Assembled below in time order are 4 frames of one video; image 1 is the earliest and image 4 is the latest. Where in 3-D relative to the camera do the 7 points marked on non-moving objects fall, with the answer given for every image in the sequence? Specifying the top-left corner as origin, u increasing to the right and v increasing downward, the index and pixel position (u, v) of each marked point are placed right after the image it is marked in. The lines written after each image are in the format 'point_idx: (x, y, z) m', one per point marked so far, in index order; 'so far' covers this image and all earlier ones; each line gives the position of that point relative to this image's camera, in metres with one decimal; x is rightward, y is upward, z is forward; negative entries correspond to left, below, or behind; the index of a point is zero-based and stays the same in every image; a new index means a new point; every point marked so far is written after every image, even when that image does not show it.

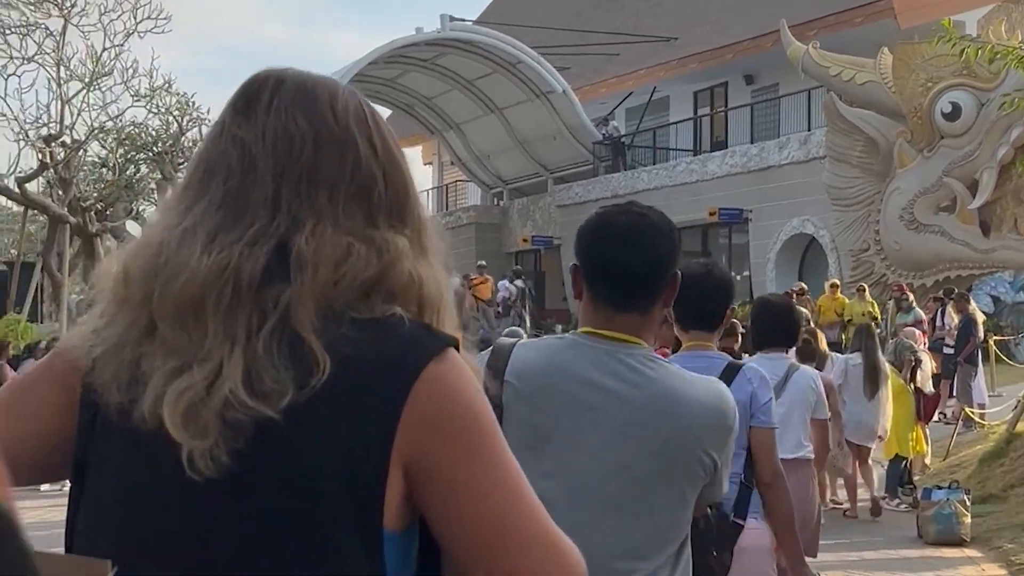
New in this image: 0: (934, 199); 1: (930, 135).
0: (+6.1, +1.3, +19.1) m
1: (+6.1, +2.2, +19.1) m
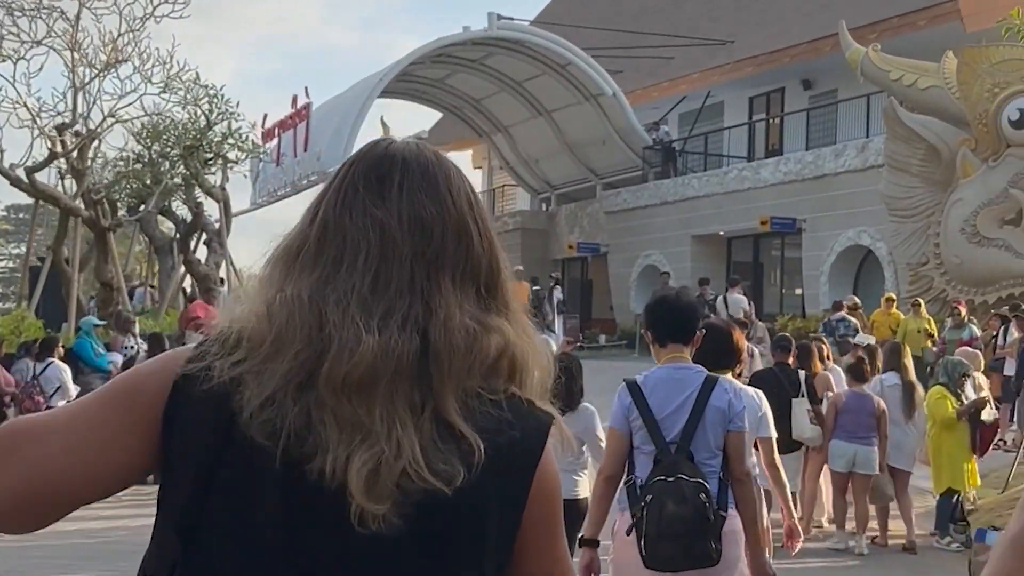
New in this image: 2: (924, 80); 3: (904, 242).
0: (+6.7, +1.1, +18.0) m
1: (+6.7, +2.0, +18.0) m
2: (+6.0, +3.0, +19.0) m
3: (+5.8, +0.7, +19.4) m
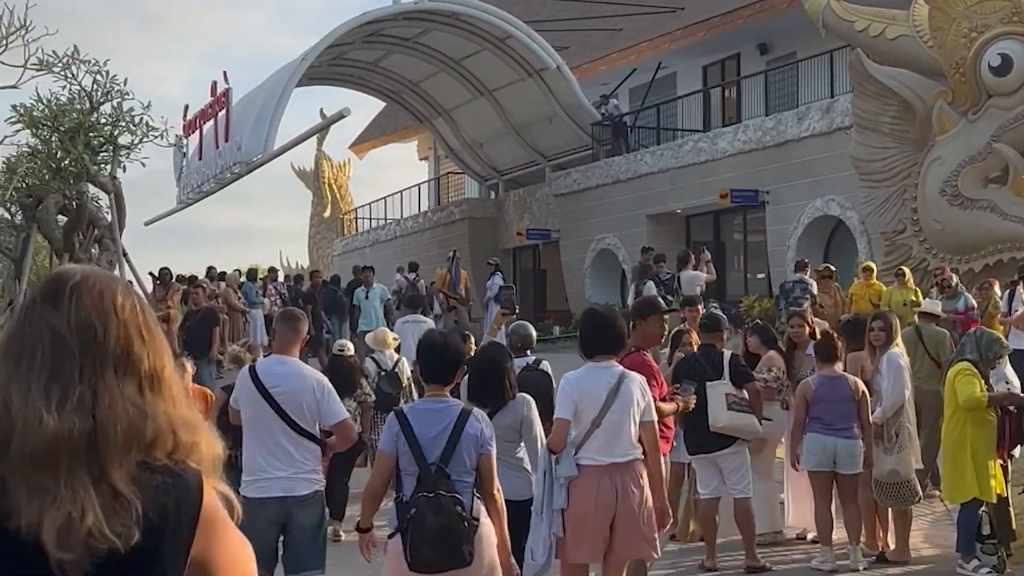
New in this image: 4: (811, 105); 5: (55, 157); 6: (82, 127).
0: (+5.8, +1.5, +16.2) m
1: (+5.8, +2.4, +16.3) m
2: (+5.0, +3.4, +17.3) m
3: (+5.0, +1.1, +17.7) m
4: (+4.4, +2.7, +19.4) m
5: (-6.1, +1.8, +17.5) m
6: (-5.8, +2.2, +17.7) m
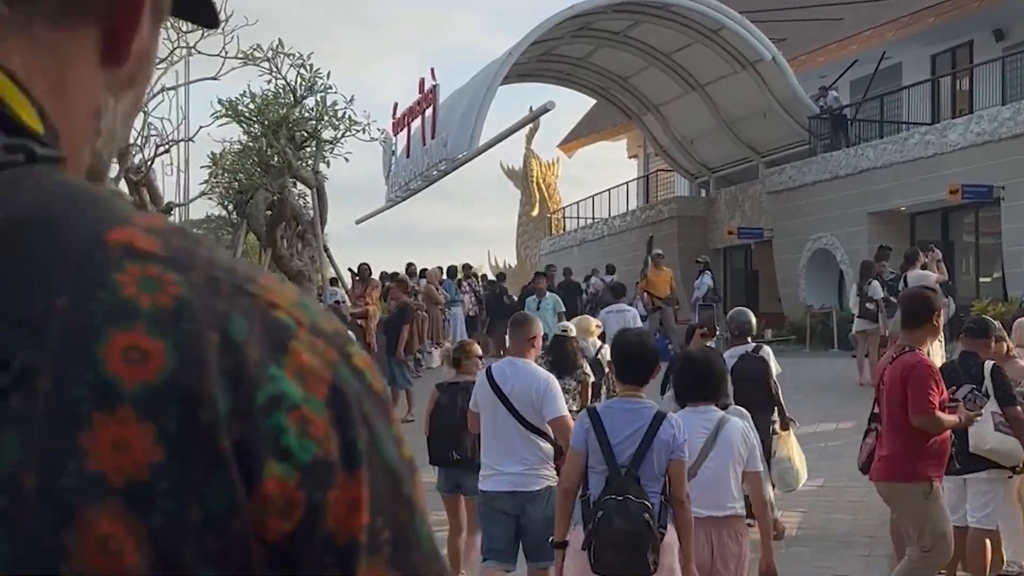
0: (+8.2, +1.4, +14.4) m
1: (+8.2, +2.3, +14.5) m
2: (+7.6, +3.4, +15.6) m
3: (+7.6, +1.0, +16.0) m
4: (+7.4, +2.7, +17.8) m
5: (-3.4, +1.8, +17.6) m
6: (-3.0, +2.2, +17.7) m
